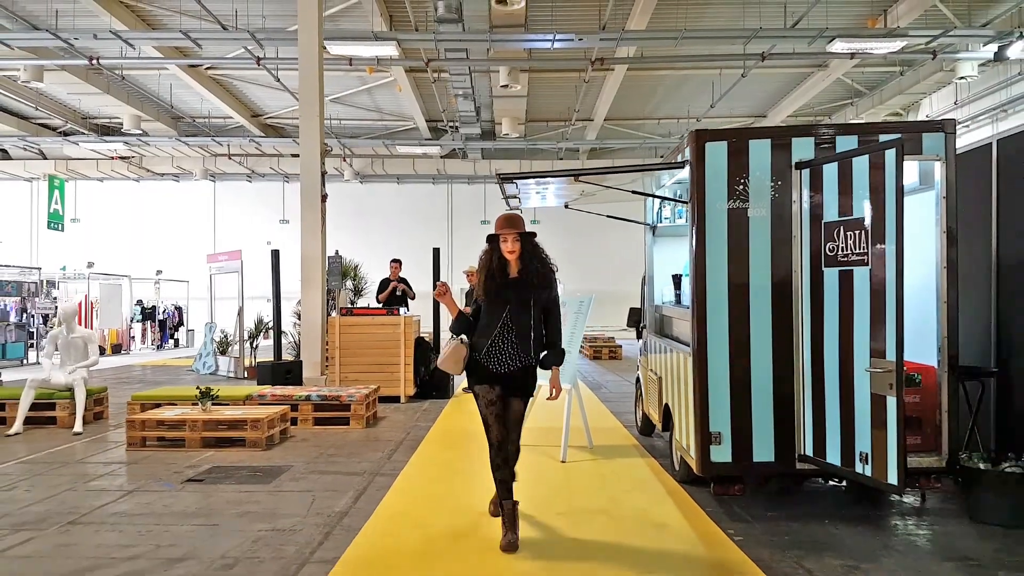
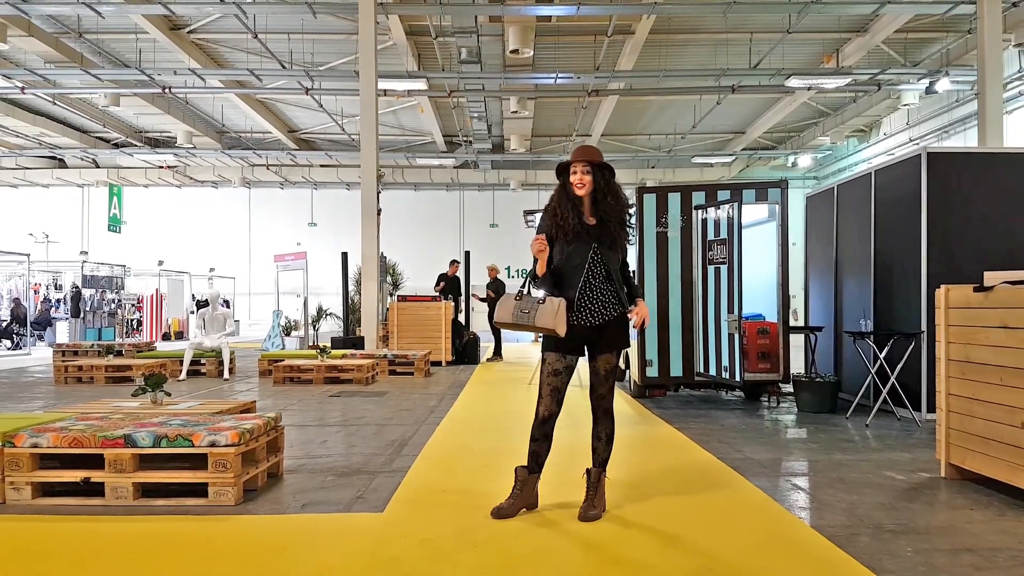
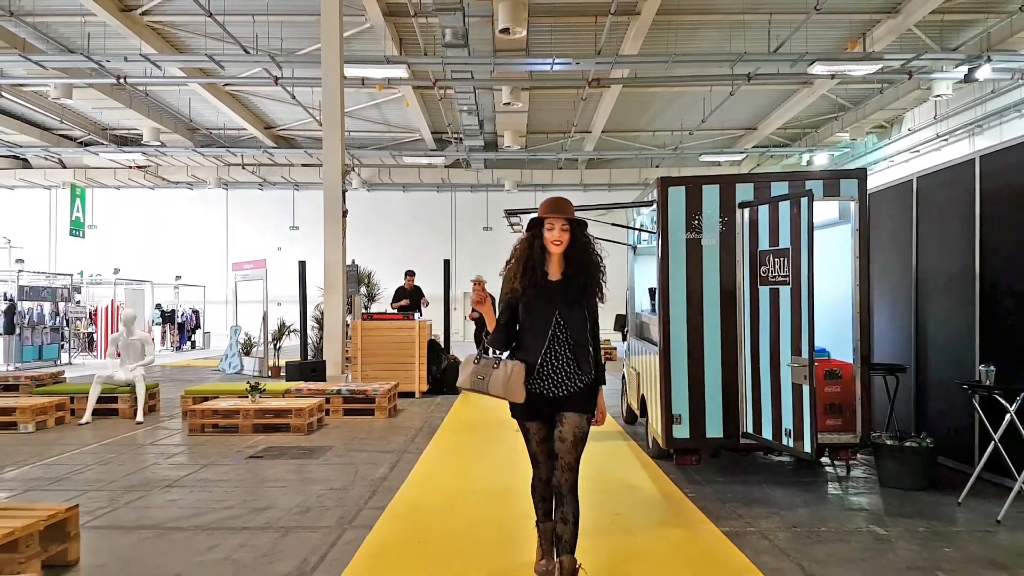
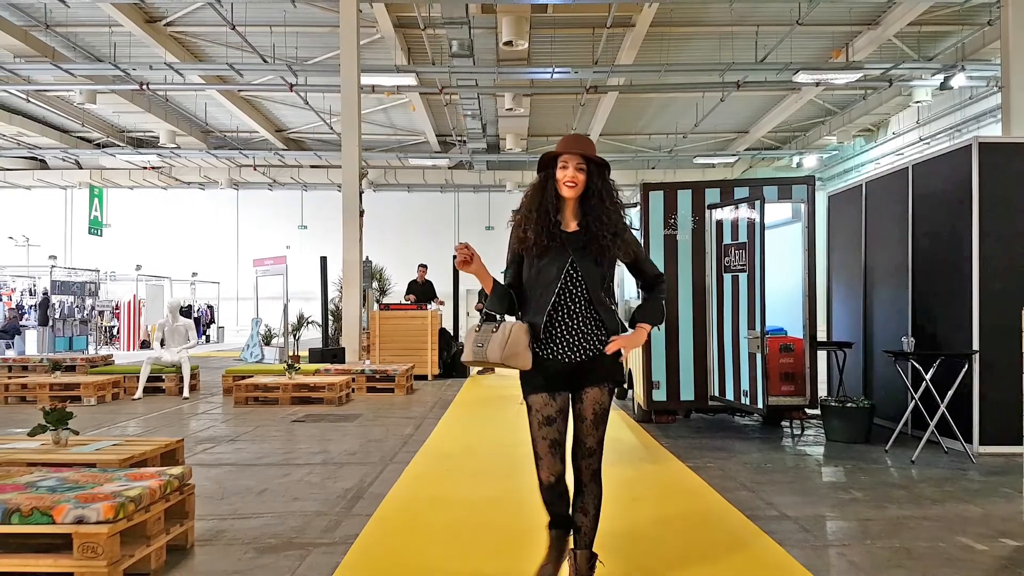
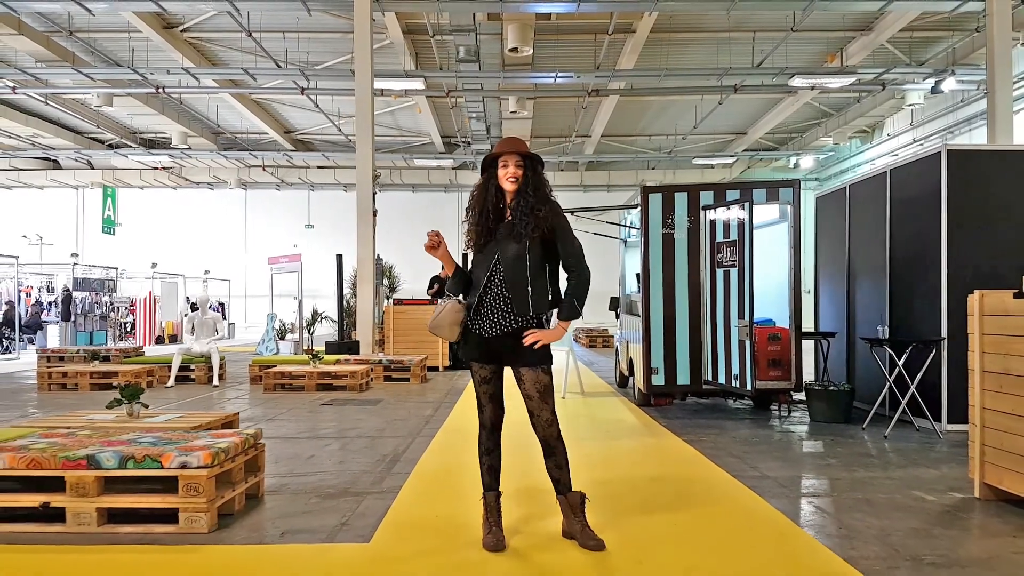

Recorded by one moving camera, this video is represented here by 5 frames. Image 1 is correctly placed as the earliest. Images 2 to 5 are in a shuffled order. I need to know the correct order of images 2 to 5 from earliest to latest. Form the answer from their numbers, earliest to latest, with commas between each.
3, 4, 5, 2
